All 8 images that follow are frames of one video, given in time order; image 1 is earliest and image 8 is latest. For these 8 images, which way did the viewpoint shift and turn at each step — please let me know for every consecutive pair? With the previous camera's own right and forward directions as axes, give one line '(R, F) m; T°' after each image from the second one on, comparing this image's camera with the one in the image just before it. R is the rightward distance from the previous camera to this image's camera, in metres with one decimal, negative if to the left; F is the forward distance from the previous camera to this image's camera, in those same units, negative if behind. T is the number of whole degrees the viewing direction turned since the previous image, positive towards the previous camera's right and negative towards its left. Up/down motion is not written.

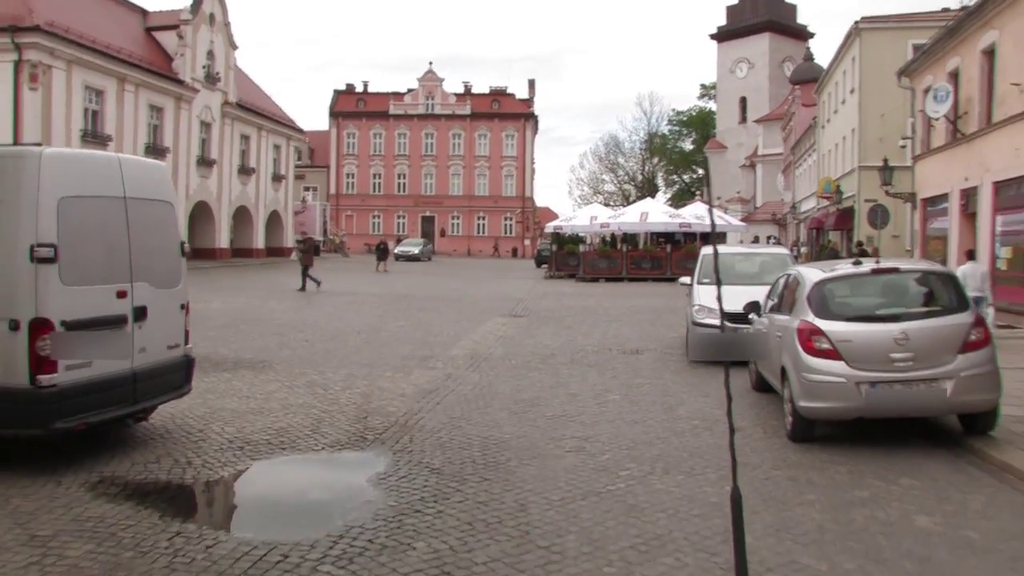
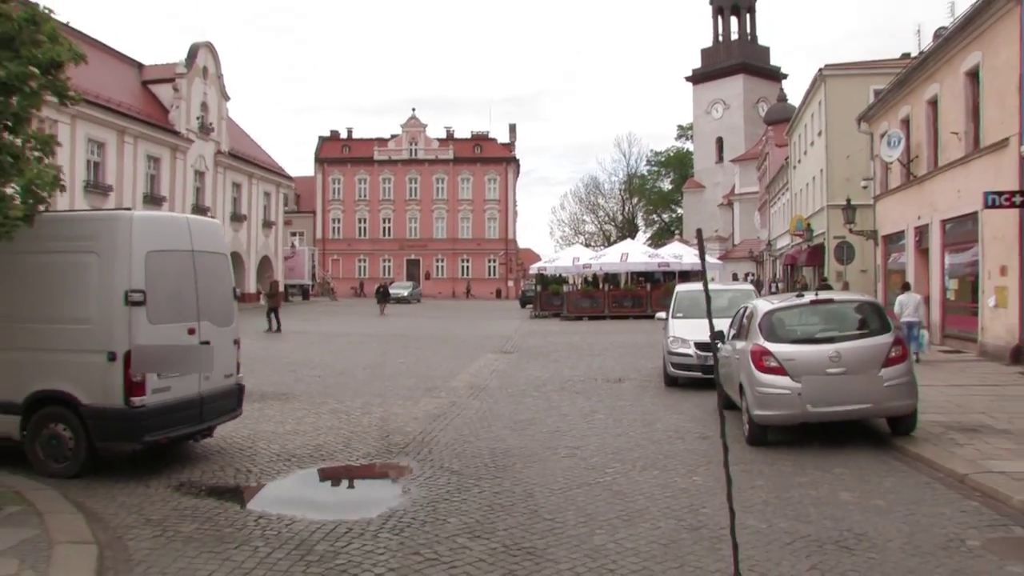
(-0.1, -1.5) m; +1°
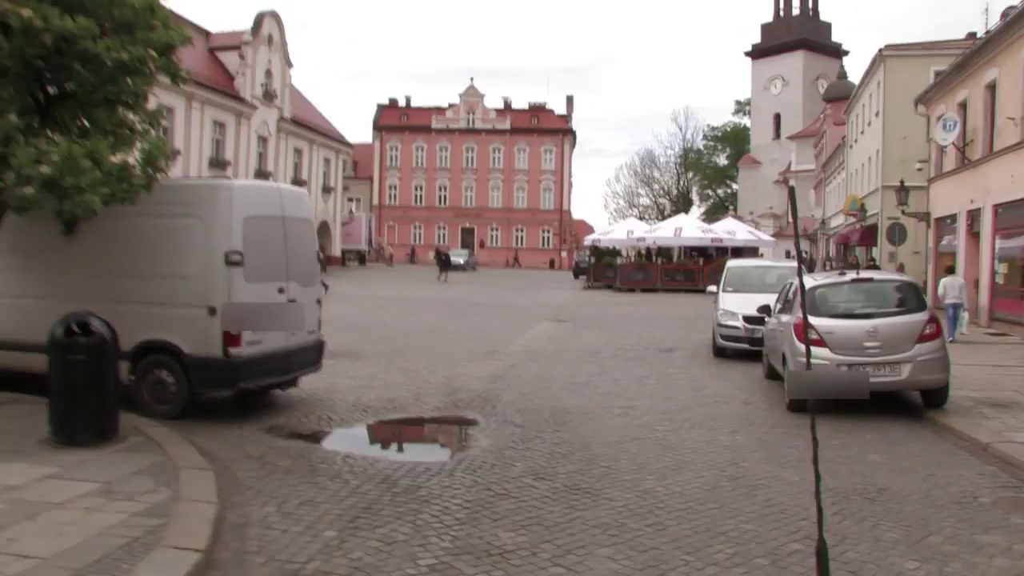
(-0.1, -0.8) m; -2°
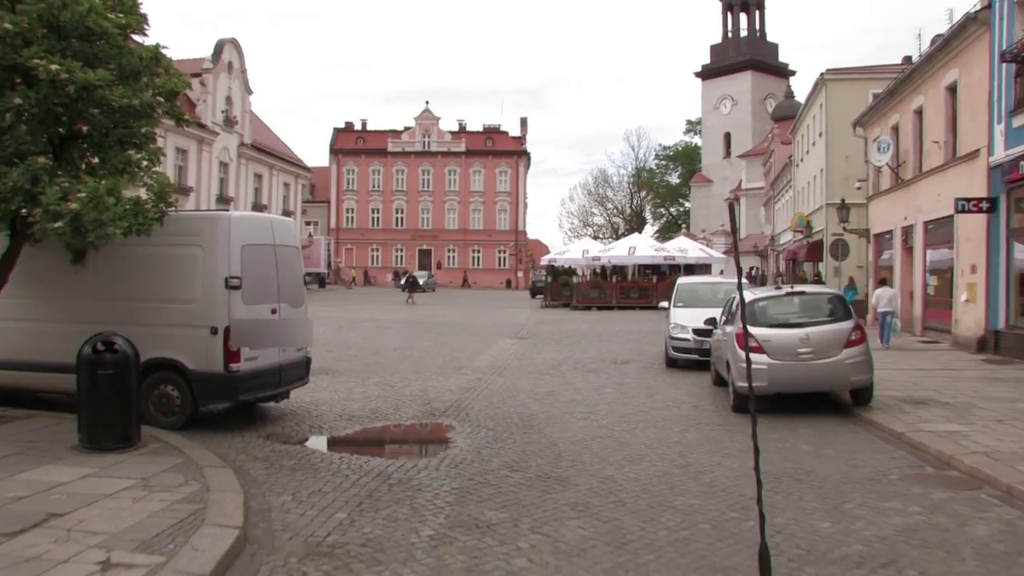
(-0.1, -1.0) m; +2°
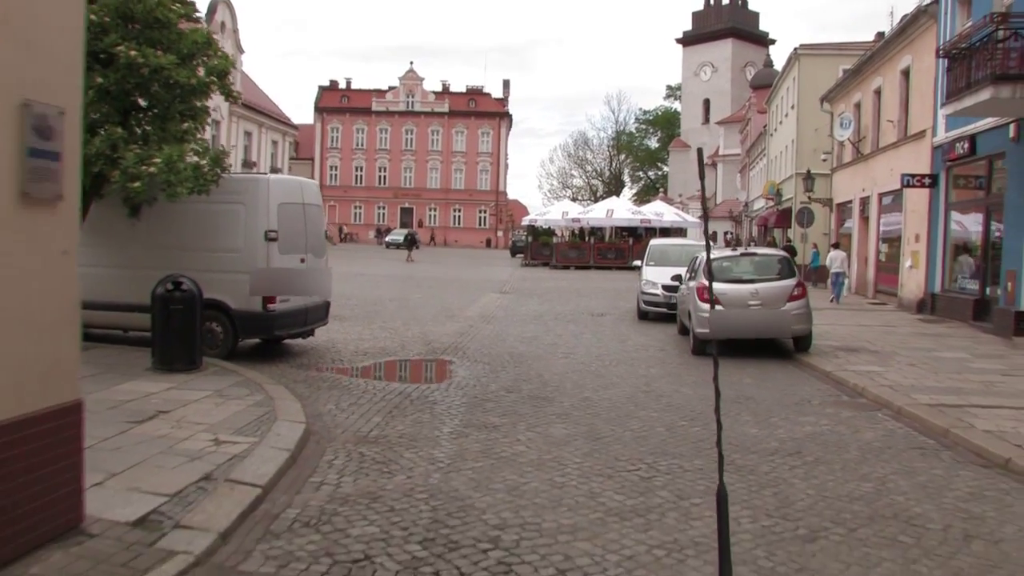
(-0.2, -1.8) m; +1°
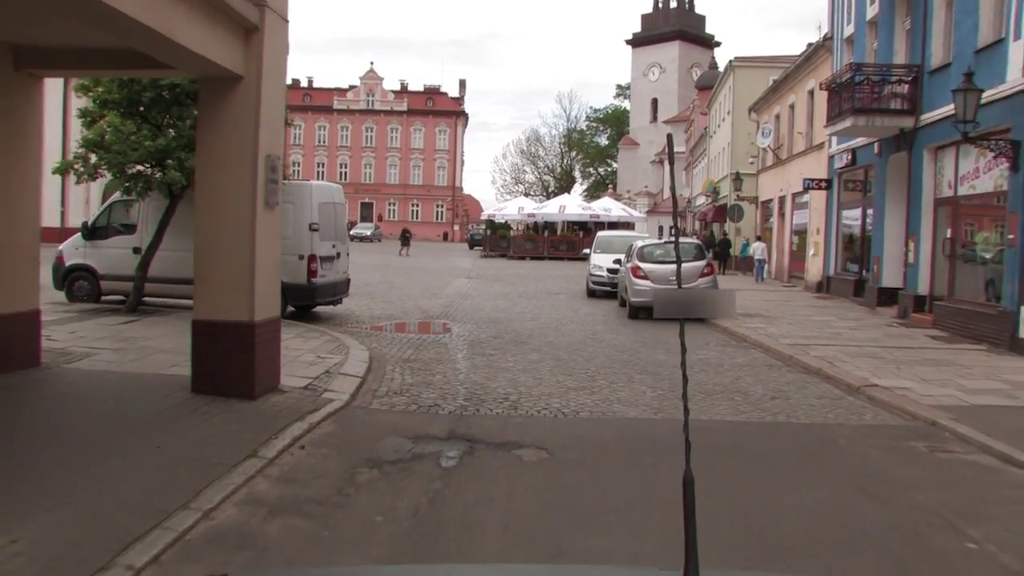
(-0.4, -3.9) m; +2°
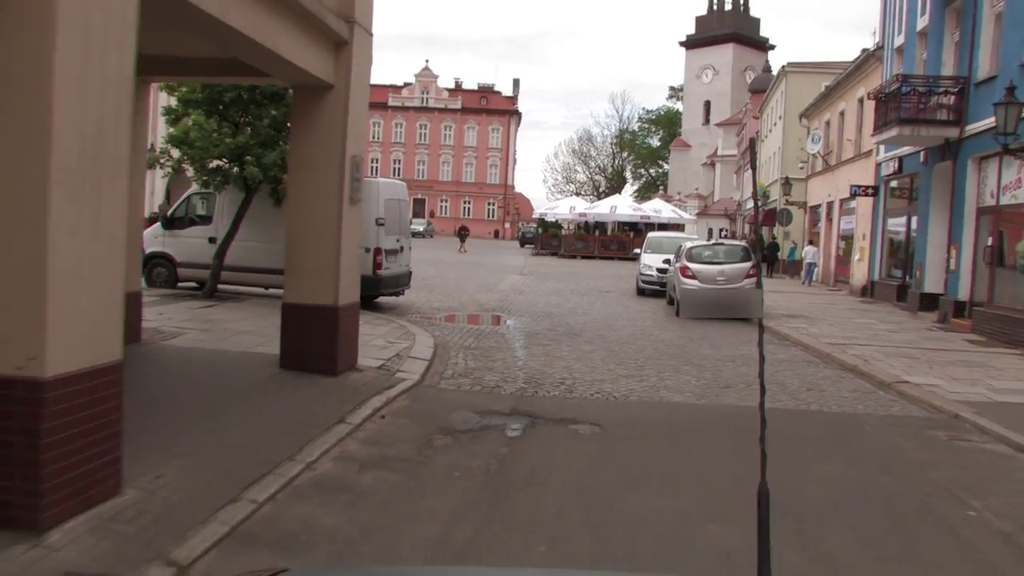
(-0.1, -0.8) m; -2°
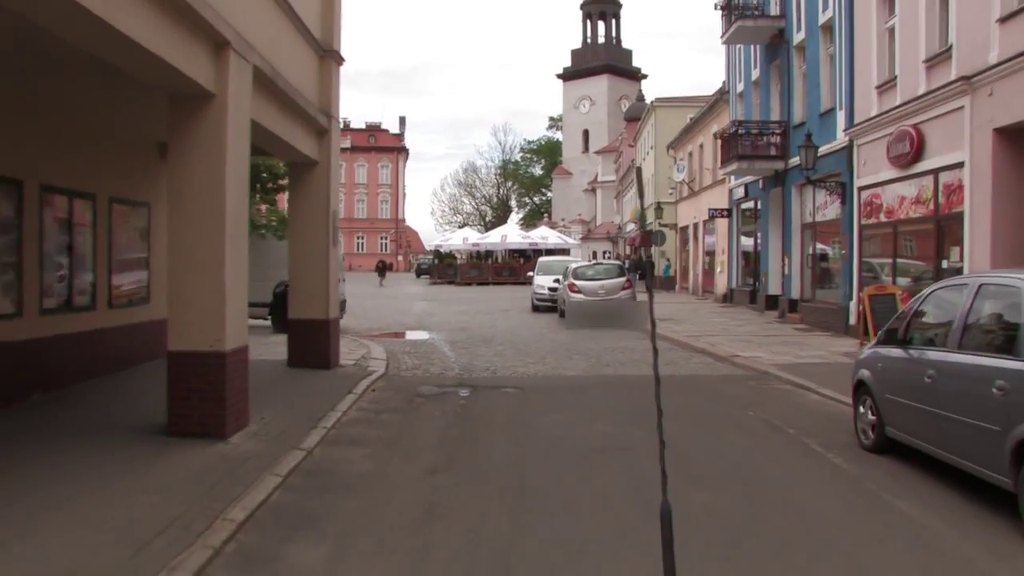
(-0.5, -3.6) m; +5°
